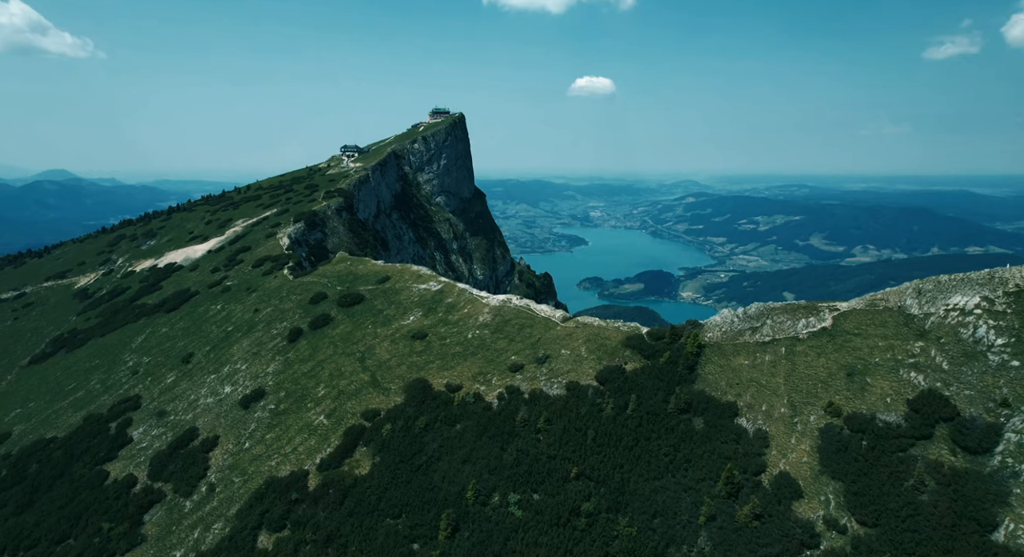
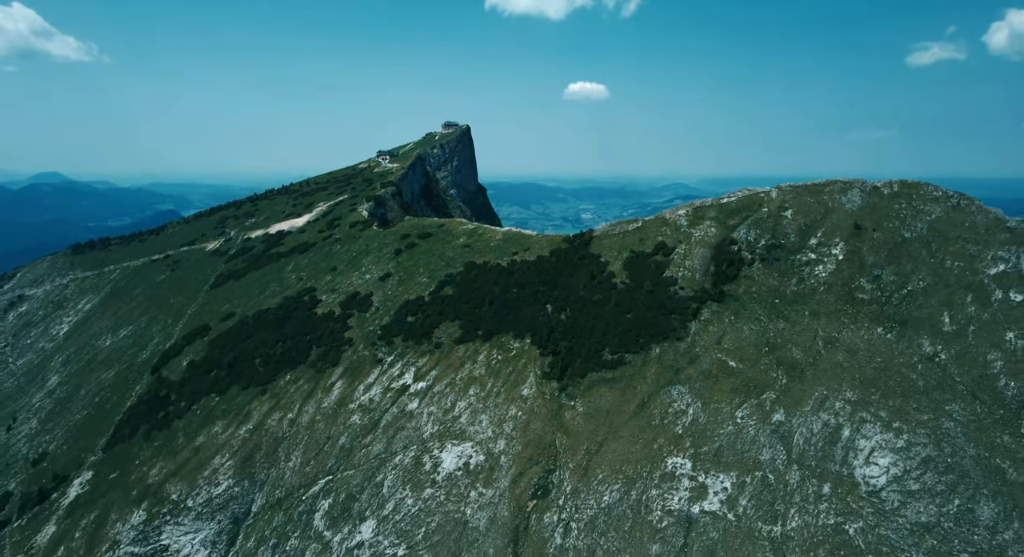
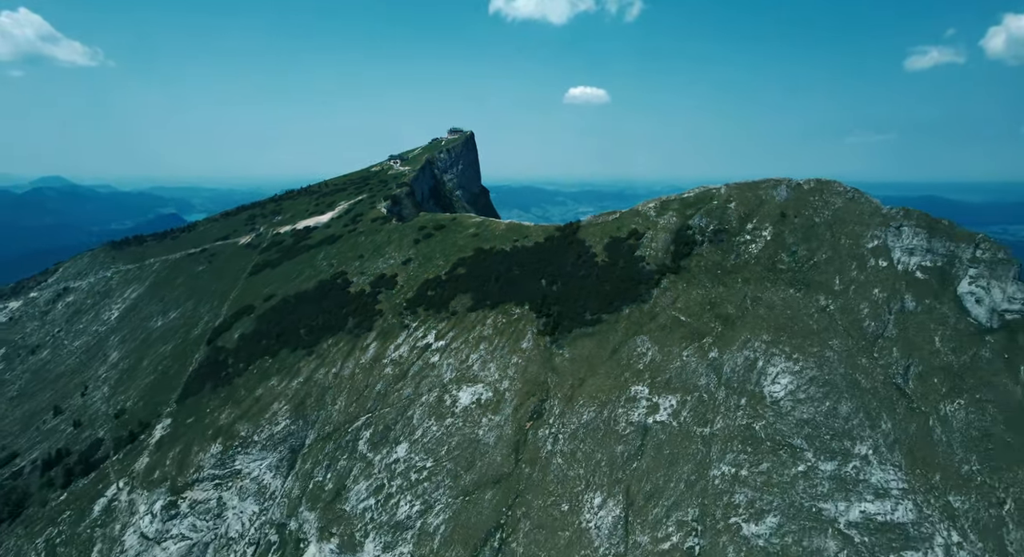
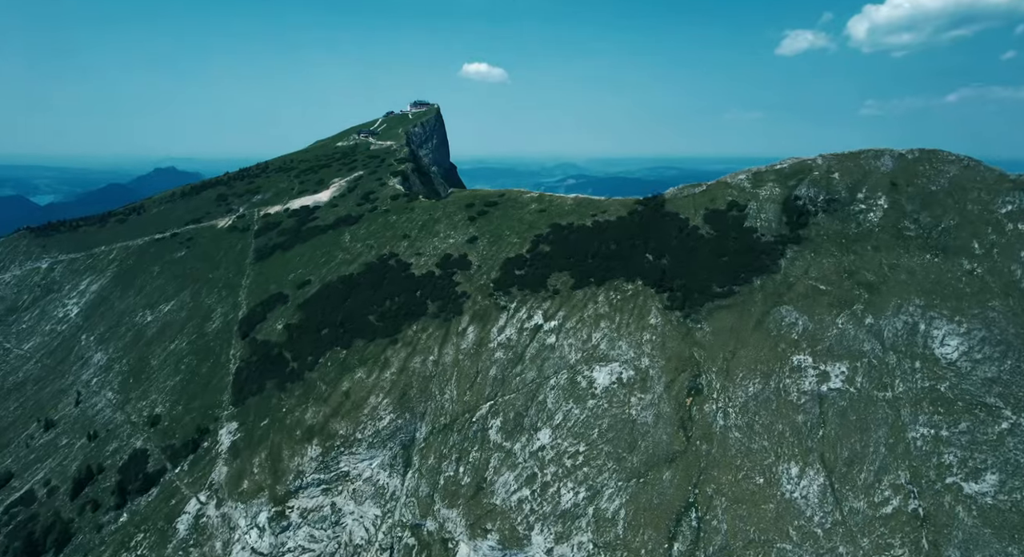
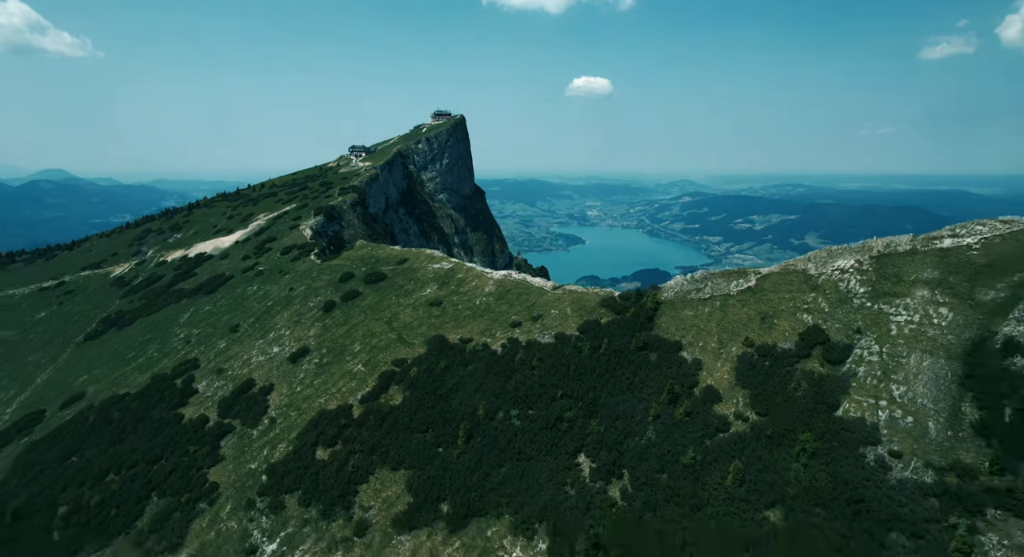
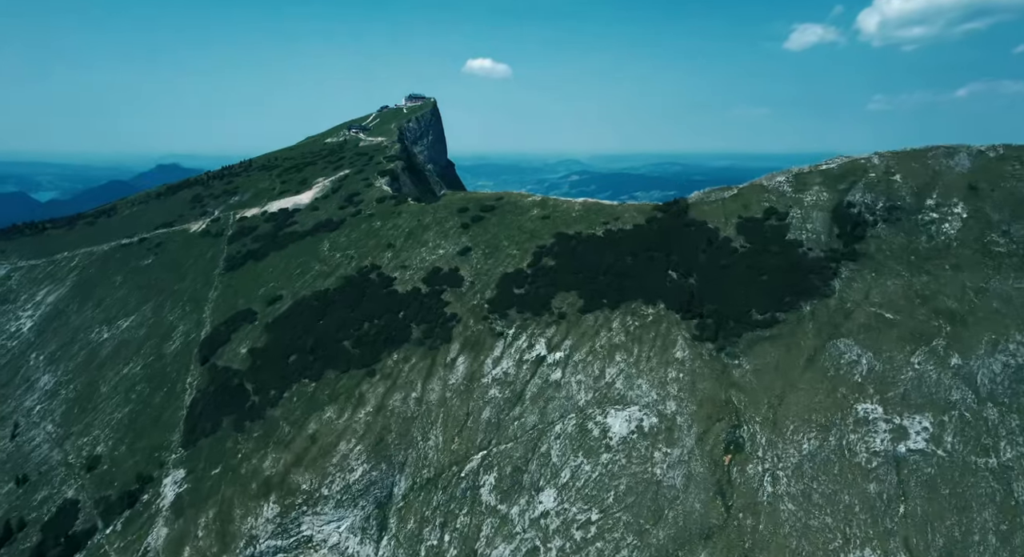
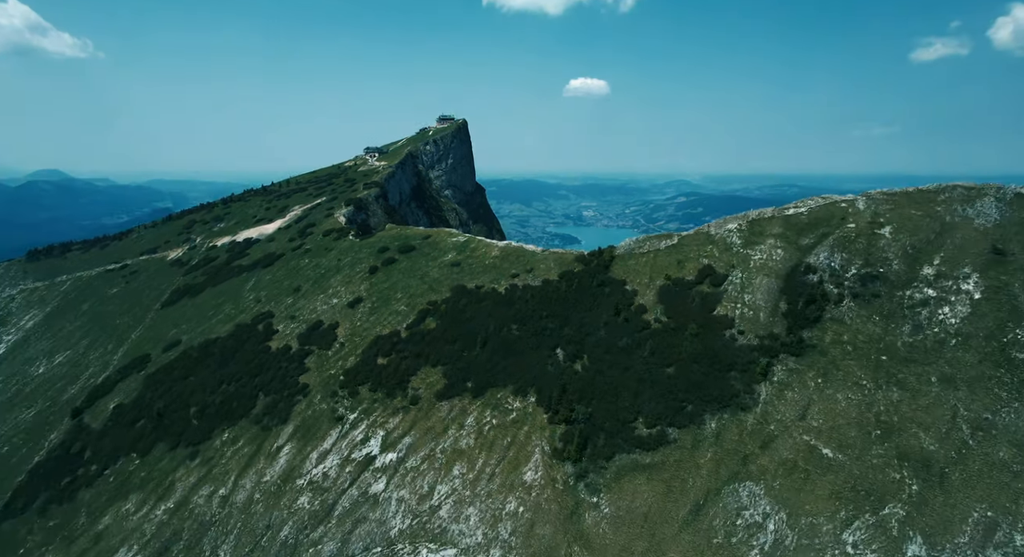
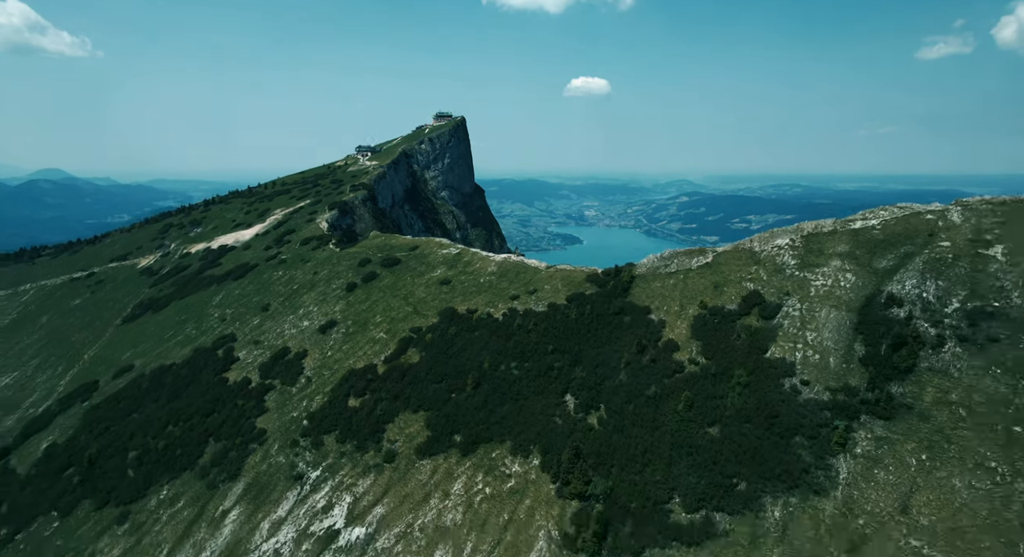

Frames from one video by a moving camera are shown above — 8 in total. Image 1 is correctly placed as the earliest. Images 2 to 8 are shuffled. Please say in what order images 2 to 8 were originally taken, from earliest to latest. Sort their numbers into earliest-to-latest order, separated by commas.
5, 8, 7, 2, 3, 4, 6
